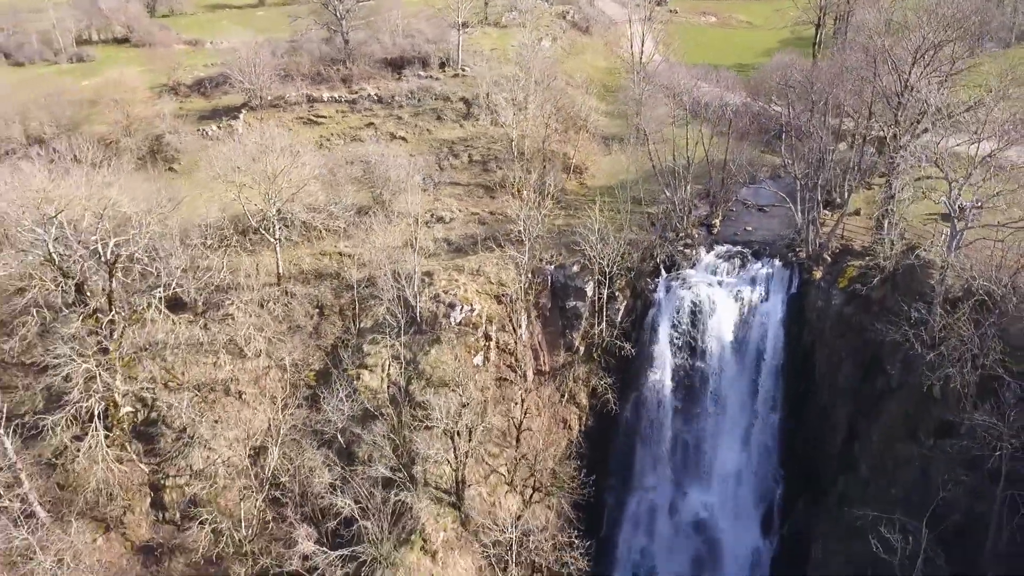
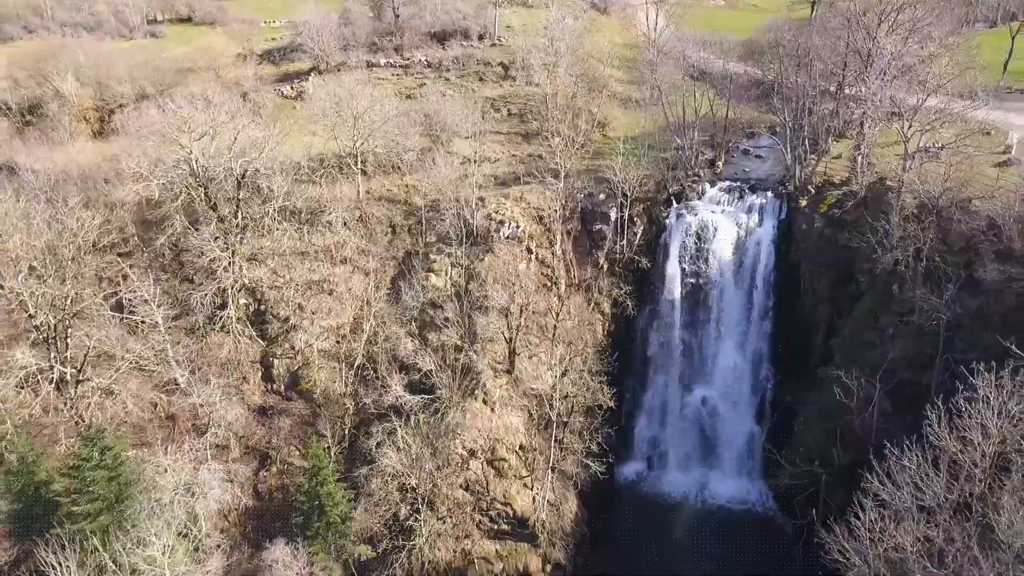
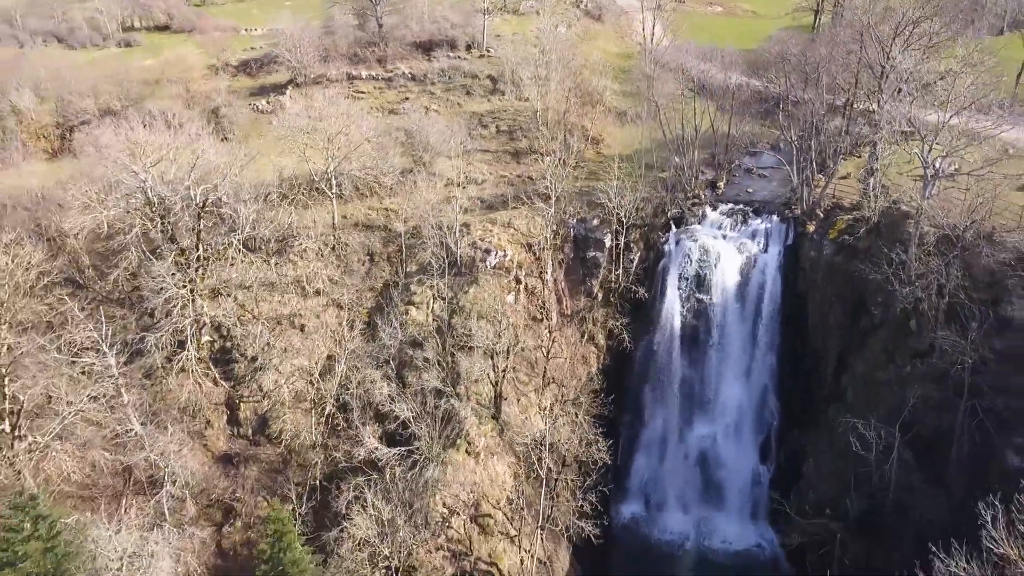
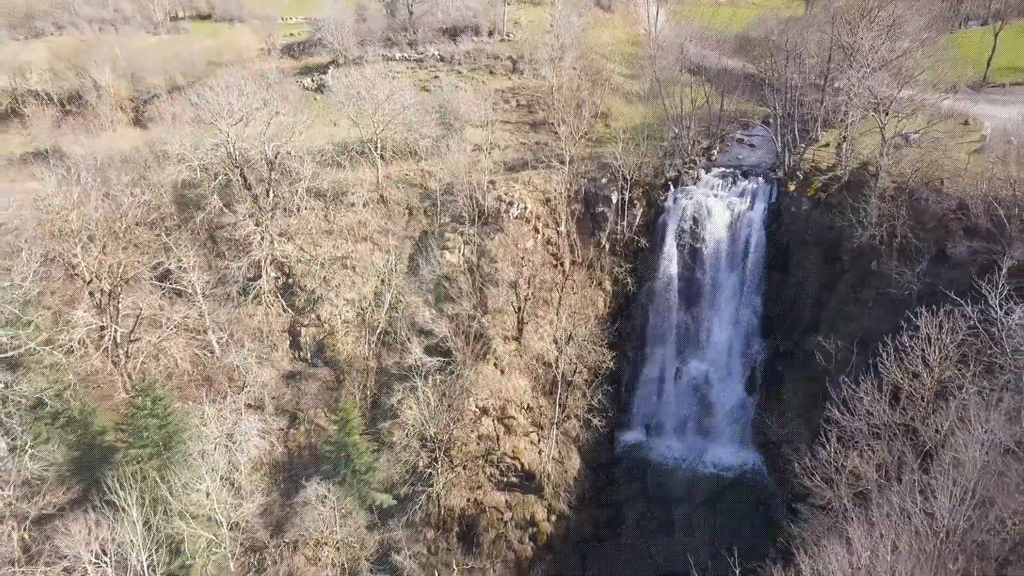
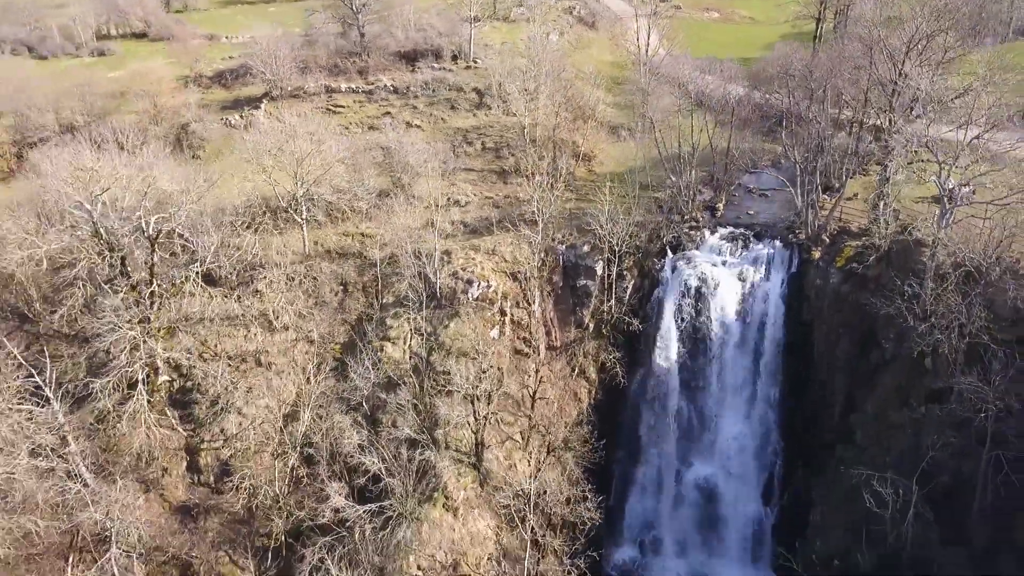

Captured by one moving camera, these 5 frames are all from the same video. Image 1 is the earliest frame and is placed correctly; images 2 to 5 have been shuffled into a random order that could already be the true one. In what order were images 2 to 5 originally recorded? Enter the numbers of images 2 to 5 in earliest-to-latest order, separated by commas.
5, 3, 2, 4
